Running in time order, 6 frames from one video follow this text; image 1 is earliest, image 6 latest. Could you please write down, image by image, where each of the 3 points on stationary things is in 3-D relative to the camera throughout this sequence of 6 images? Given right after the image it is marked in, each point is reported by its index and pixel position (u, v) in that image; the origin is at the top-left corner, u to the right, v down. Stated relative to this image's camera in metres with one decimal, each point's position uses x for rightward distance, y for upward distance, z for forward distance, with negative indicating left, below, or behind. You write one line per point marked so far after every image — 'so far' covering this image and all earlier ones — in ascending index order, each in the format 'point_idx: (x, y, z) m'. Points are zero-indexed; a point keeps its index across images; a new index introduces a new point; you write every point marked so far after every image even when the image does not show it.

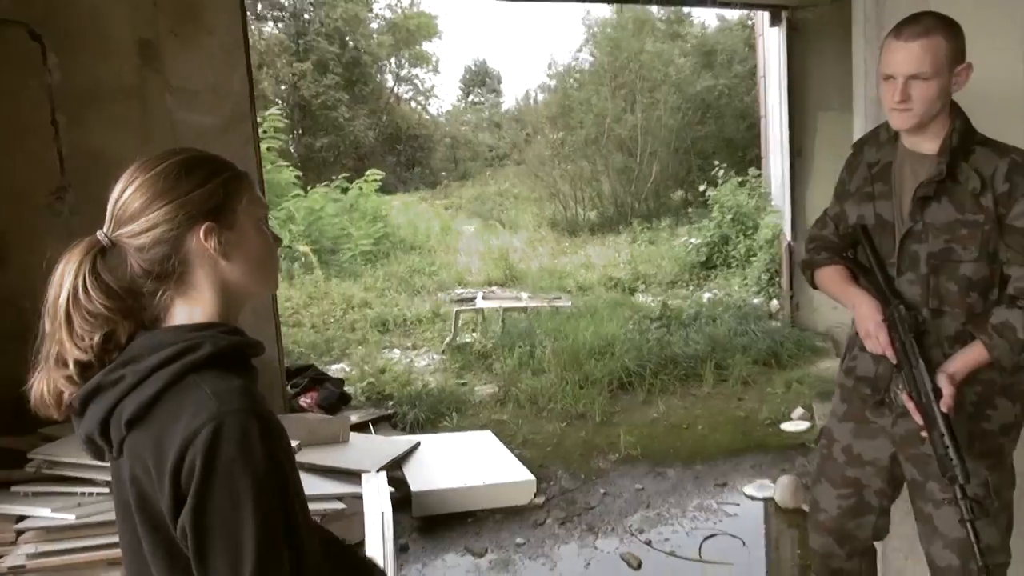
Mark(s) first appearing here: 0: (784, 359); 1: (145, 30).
0: (+1.5, -0.3, +4.1) m
1: (-1.4, +1.0, +3.1) m
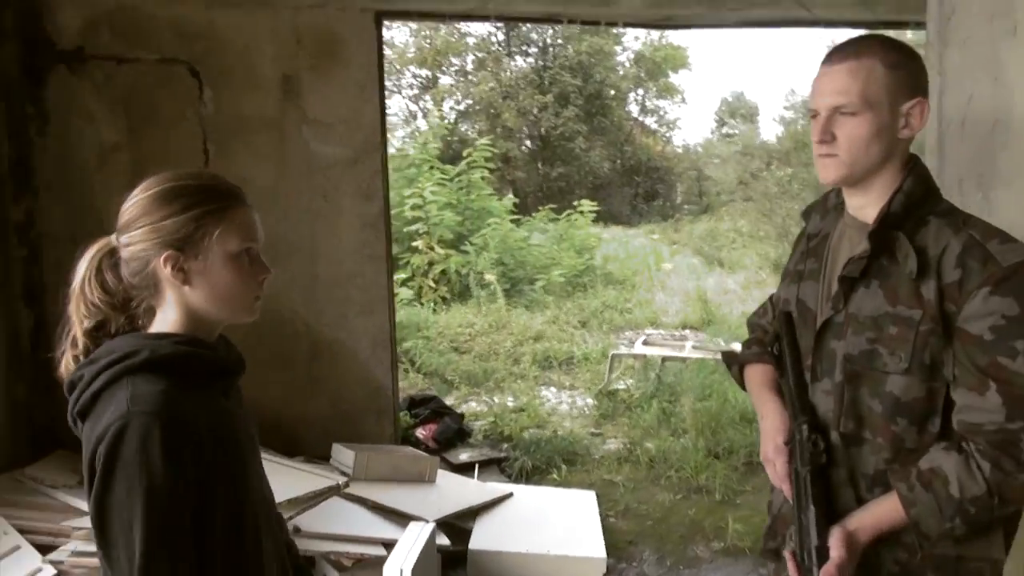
0: (+2.1, -0.7, +3.4) m
1: (-0.9, +0.9, +3.2) m
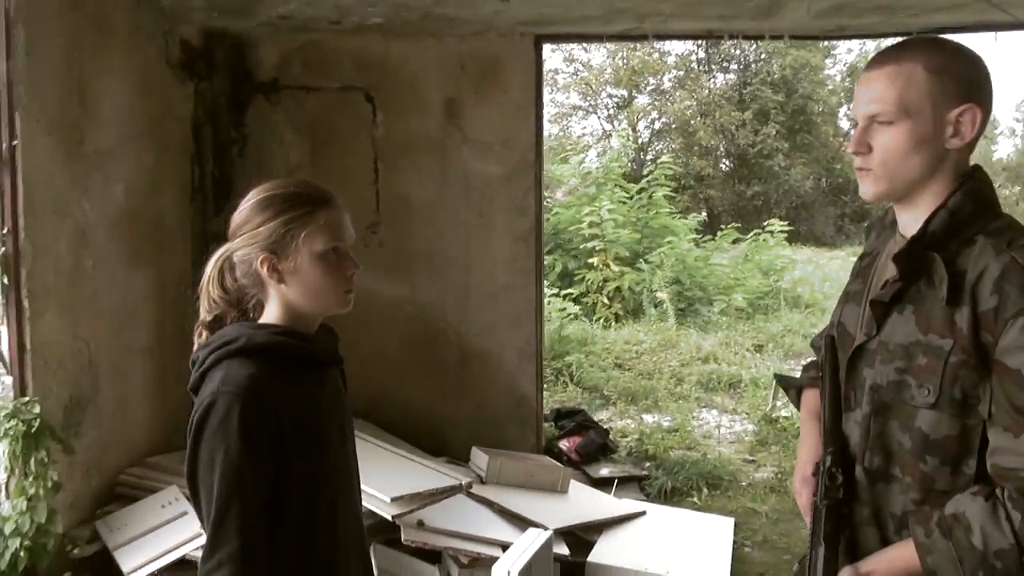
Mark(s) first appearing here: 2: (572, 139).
0: (+2.6, -0.8, +2.8) m
1: (-0.3, +0.8, +3.5) m
2: (+0.5, +1.1, +5.7) m
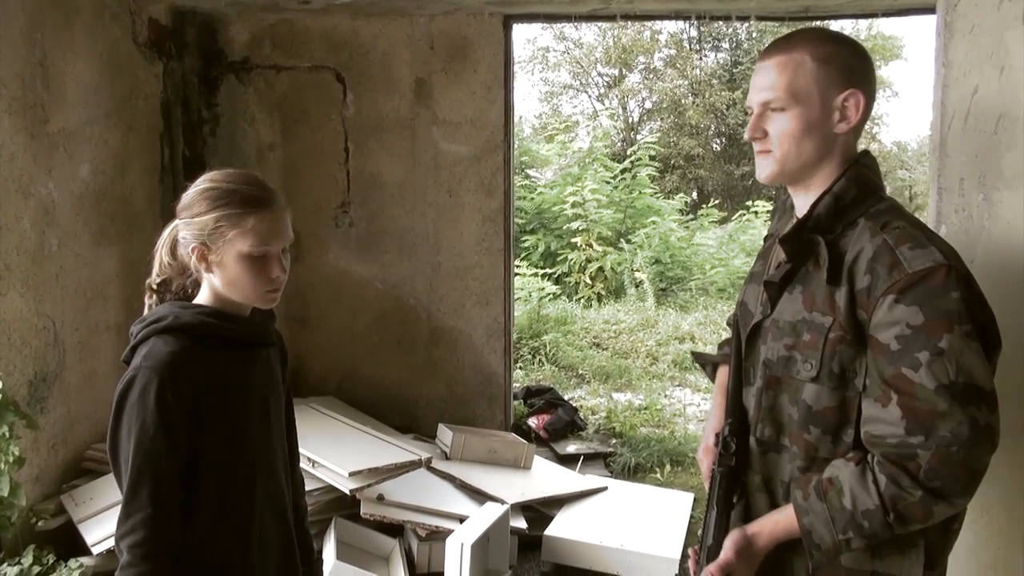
0: (+2.4, -0.7, +2.9) m
1: (-0.4, +0.9, +3.5) m
2: (+0.3, +1.2, +5.7) m
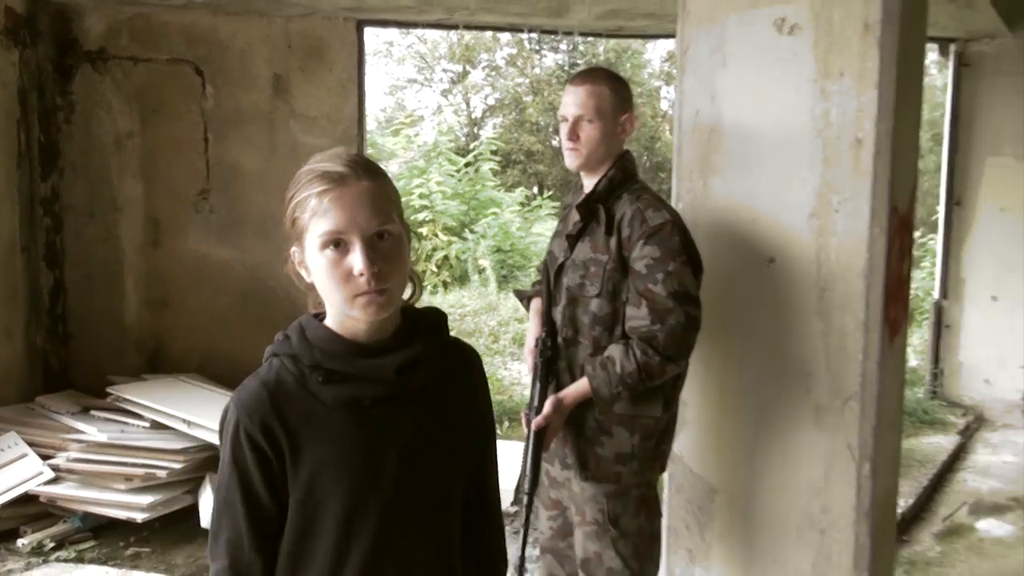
0: (+1.8, -0.6, +3.7) m
1: (-1.1, +1.0, +3.7) m
2: (-0.8, +1.3, +6.1) m
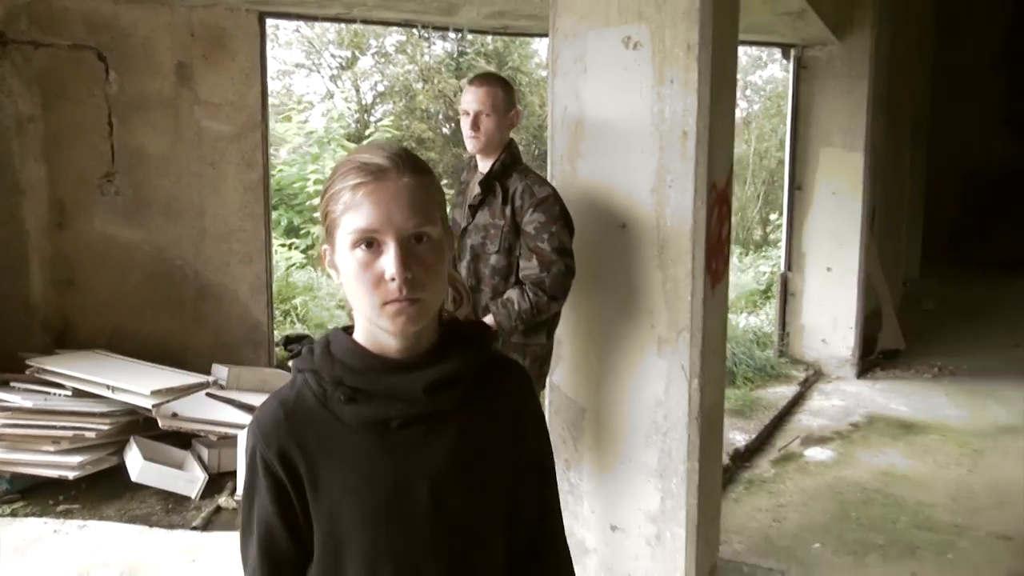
0: (+1.3, -0.5, +4.3) m
1: (-1.6, +1.1, +3.9) m
2: (-1.6, +1.4, +6.2) m
